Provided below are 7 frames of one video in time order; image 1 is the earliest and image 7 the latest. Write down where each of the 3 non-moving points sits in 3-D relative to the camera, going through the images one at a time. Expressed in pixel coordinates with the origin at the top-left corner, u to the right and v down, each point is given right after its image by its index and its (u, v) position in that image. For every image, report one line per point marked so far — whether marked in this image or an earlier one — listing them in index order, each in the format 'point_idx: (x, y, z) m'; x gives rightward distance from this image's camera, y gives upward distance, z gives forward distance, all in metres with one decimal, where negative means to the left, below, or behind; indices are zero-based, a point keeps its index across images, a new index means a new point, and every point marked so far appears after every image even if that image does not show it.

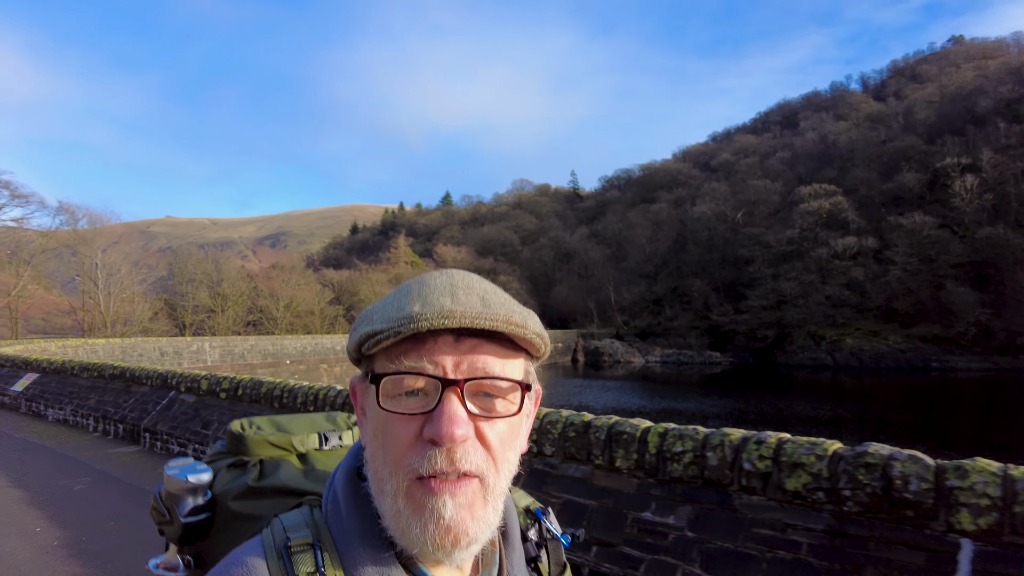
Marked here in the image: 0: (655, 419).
0: (+4.2, -3.9, +18.9) m
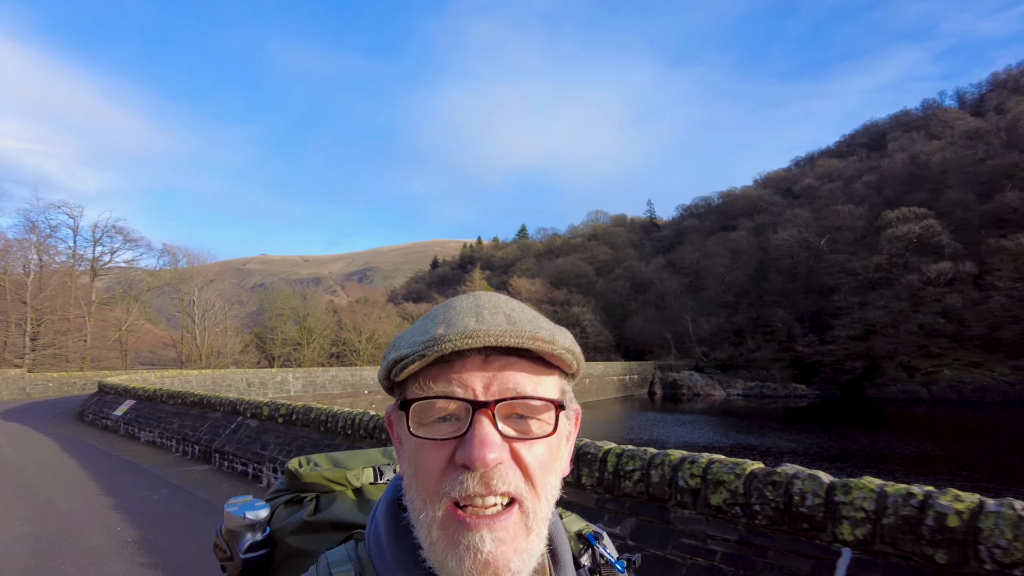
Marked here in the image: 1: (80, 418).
0: (+6.1, -4.7, +18.4) m
1: (-9.5, -2.8, +14.1) m
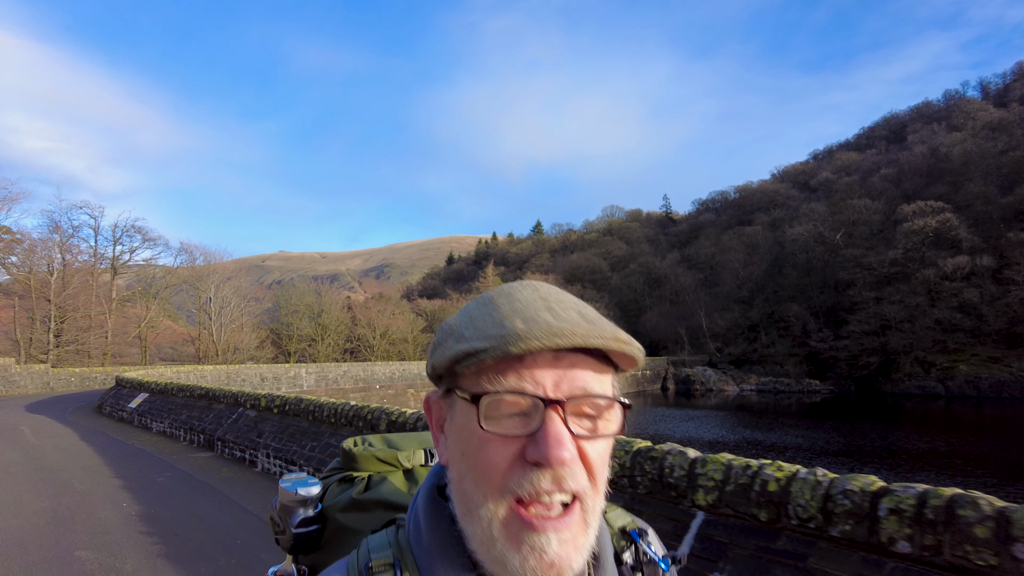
0: (+6.4, -4.6, +18.6) m
1: (-9.4, -2.7, +14.7) m
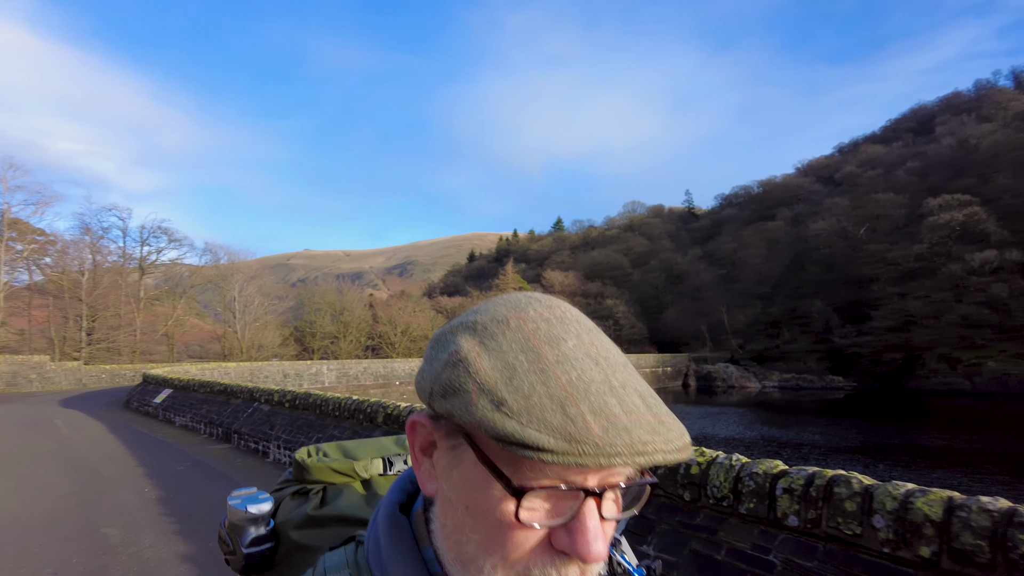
0: (+6.8, -4.5, +18.6) m
1: (-9.1, -2.7, +15.2) m
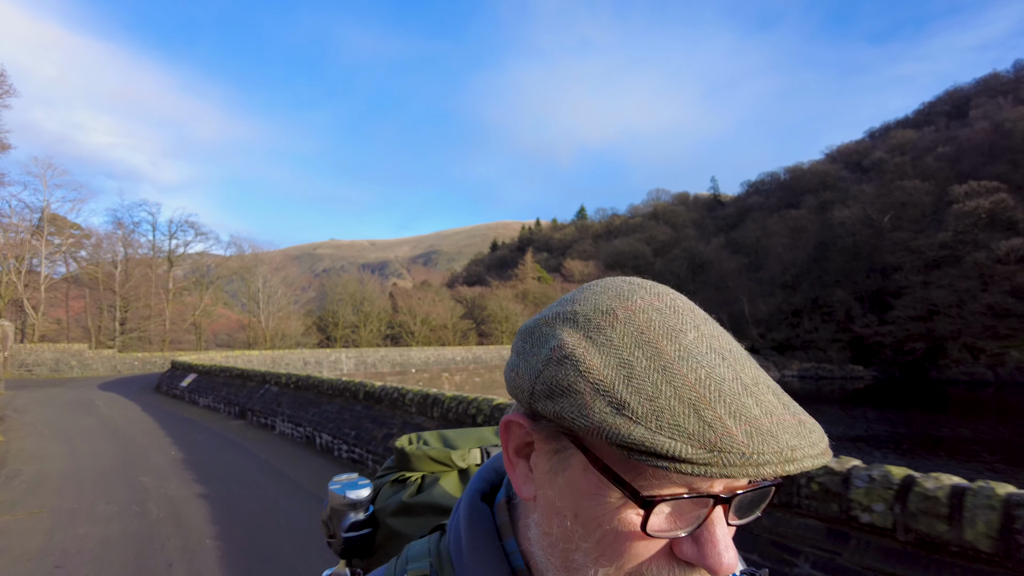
0: (+7.2, -4.2, +19.0) m
1: (-8.9, -2.5, +16.2) m
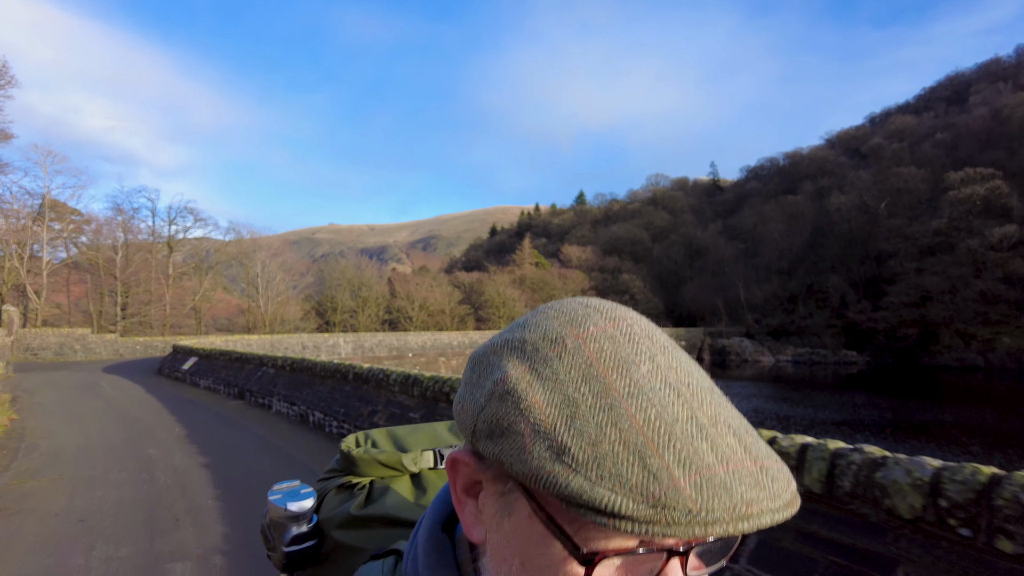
0: (+7.0, -3.8, +19.4) m
1: (-9.0, -2.2, +16.6) m
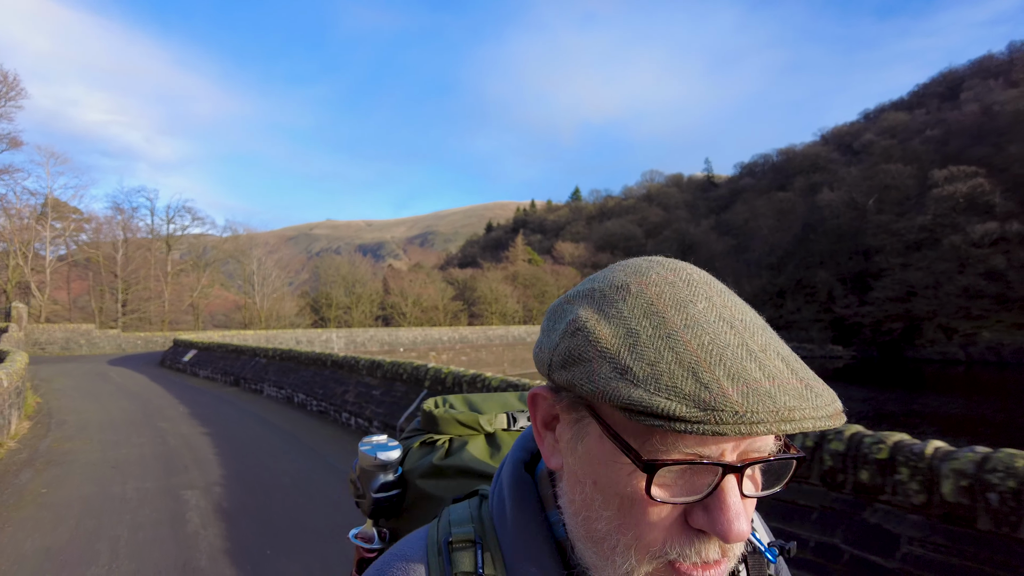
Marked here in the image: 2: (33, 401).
0: (+6.6, -3.7, +20.2) m
1: (-9.4, -2.1, +17.3) m
2: (-7.0, -1.7, +9.4) m
